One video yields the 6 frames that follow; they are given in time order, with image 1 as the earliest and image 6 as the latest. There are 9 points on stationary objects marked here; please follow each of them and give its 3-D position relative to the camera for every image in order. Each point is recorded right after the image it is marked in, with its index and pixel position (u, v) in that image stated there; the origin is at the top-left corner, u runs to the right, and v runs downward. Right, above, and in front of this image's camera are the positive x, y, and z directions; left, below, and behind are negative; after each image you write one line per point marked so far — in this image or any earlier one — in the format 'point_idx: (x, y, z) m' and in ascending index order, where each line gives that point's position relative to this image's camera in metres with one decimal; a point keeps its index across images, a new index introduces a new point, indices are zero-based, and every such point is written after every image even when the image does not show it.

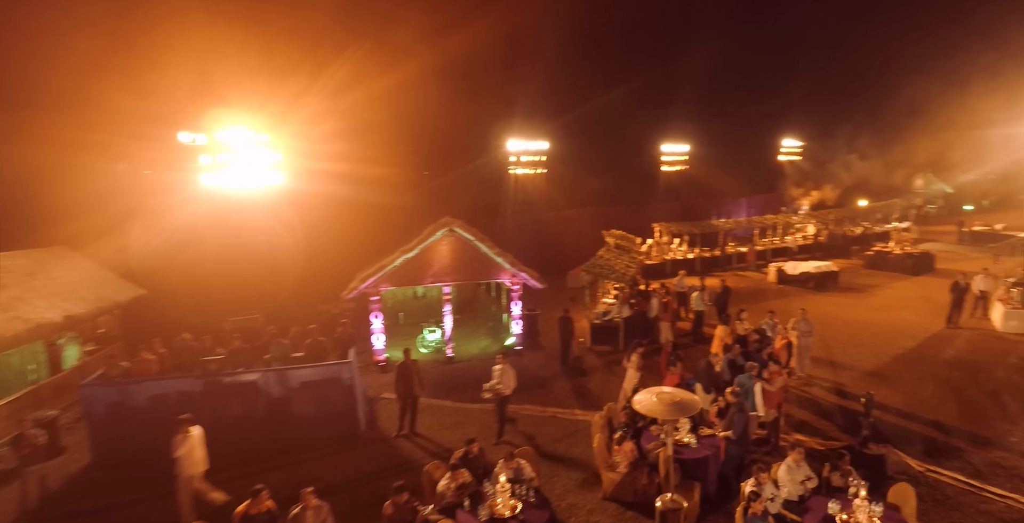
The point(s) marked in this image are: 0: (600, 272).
0: (+2.6, -0.3, +14.1) m
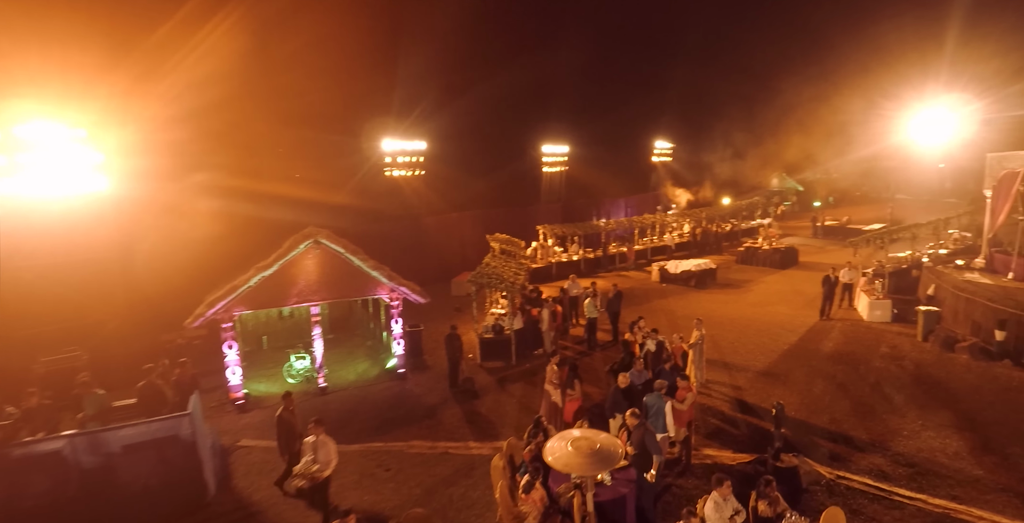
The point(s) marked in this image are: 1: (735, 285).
0: (-0.5, -0.6, +12.6) m
1: (+8.0, -0.8, +17.2) m
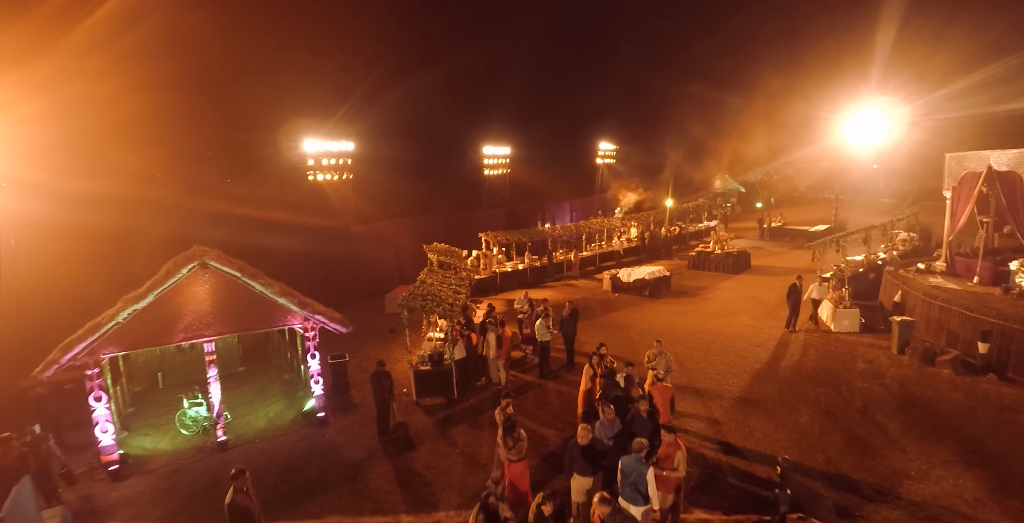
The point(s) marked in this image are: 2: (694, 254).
0: (-1.9, -1.0, +10.7) m
1: (+6.1, -1.1, +16.2) m
2: (+7.4, +0.3, +19.5) m
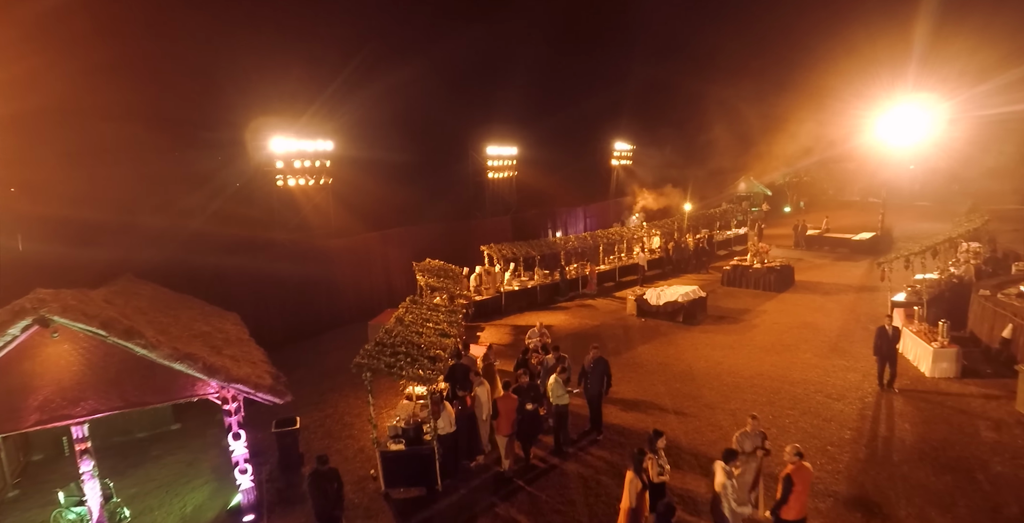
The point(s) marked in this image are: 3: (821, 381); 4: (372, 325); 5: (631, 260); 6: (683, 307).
0: (-1.8, -1.5, +8.2) m
1: (+6.2, -1.6, +13.6) m
2: (+7.6, -0.3, +16.9) m
3: (+6.1, -2.4, +9.5) m
4: (-4.0, -1.8, +13.5) m
5: (+4.7, +0.1, +19.1) m
6: (+4.7, -1.3, +13.4) m
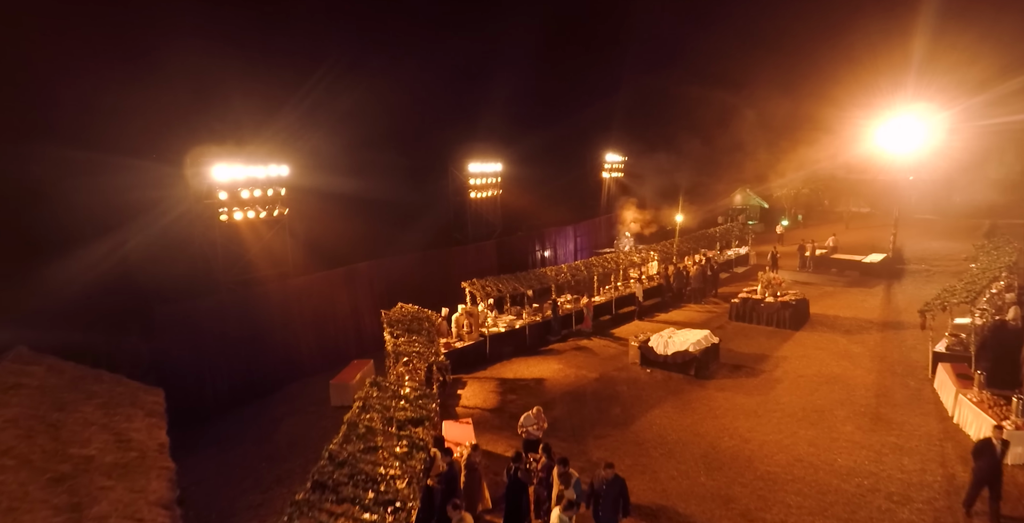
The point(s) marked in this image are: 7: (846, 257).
0: (-1.9, -2.7, +6.3) m
1: (+5.9, -2.7, +12.0) m
2: (+7.2, -1.3, +15.3) m
3: (+6.0, -3.4, +7.9) m
4: (-4.3, -3.0, +11.5) m
5: (+4.2, -1.0, +17.4) m
6: (+4.4, -2.4, +11.7) m
7: (+13.8, +0.2, +19.8) m
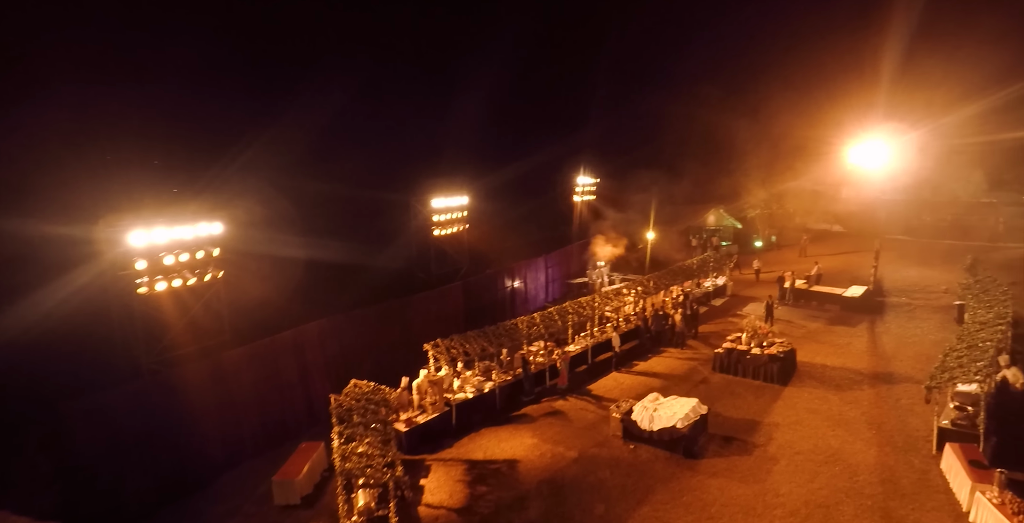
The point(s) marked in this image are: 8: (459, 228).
0: (-2.3, -4.3, +4.9) m
1: (+5.2, -4.1, +11.0) m
2: (+6.3, -2.7, +14.4) m
3: (+5.5, -4.9, +6.9) m
4: (-4.9, -4.6, +10.0) m
5: (+3.2, -2.5, +16.3) m
6: (+3.7, -3.8, +10.6) m
7: (+12.6, -1.1, +19.2) m
8: (-2.0, +1.2, +18.0) m
